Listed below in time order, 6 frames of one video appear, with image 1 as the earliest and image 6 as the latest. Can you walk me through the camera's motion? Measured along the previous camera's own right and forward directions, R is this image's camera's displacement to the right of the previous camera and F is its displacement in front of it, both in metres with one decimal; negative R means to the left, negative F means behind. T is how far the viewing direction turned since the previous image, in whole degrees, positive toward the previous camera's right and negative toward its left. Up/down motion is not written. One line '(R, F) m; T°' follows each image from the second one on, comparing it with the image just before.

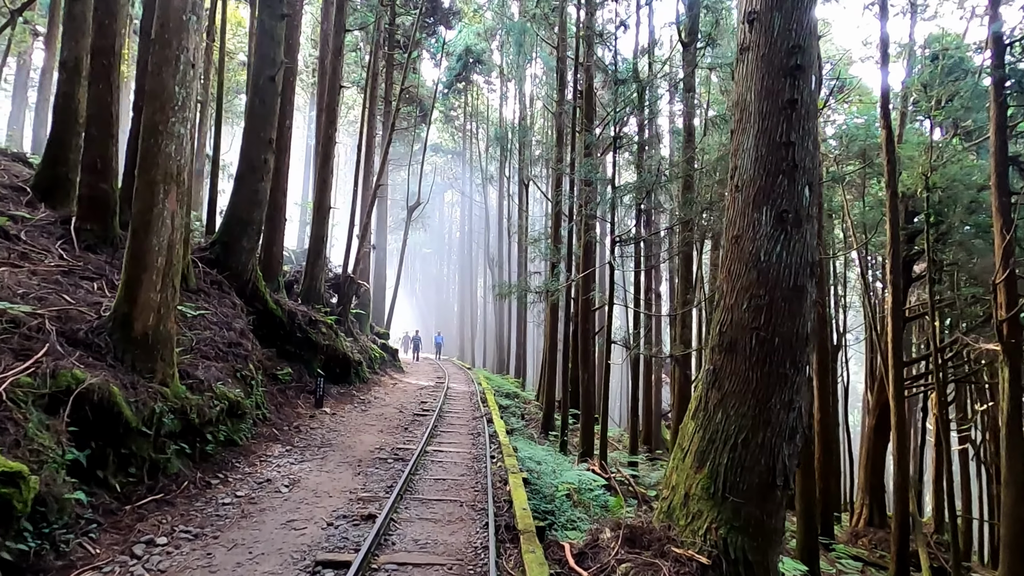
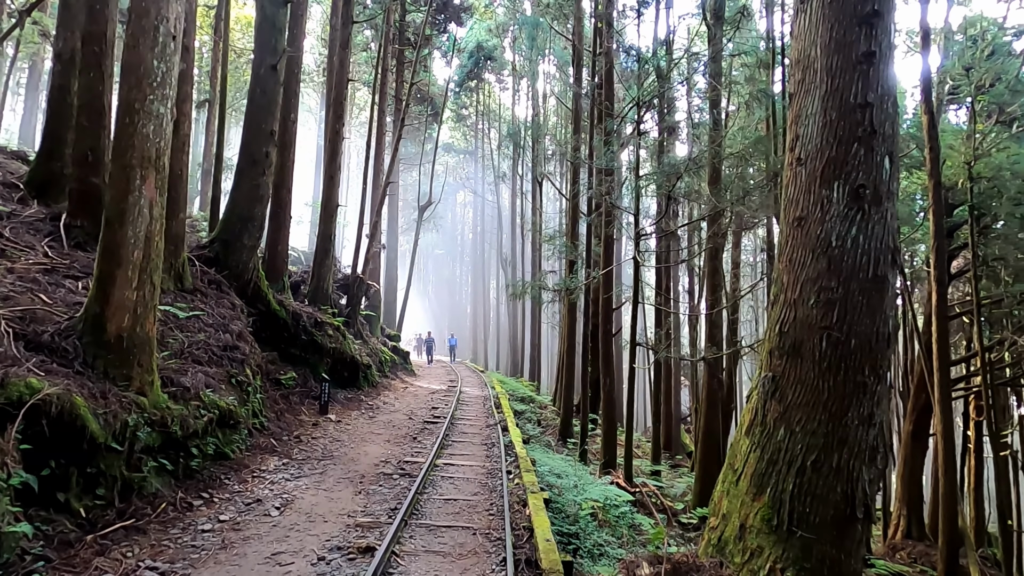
(-0.1, +0.7) m; -1°
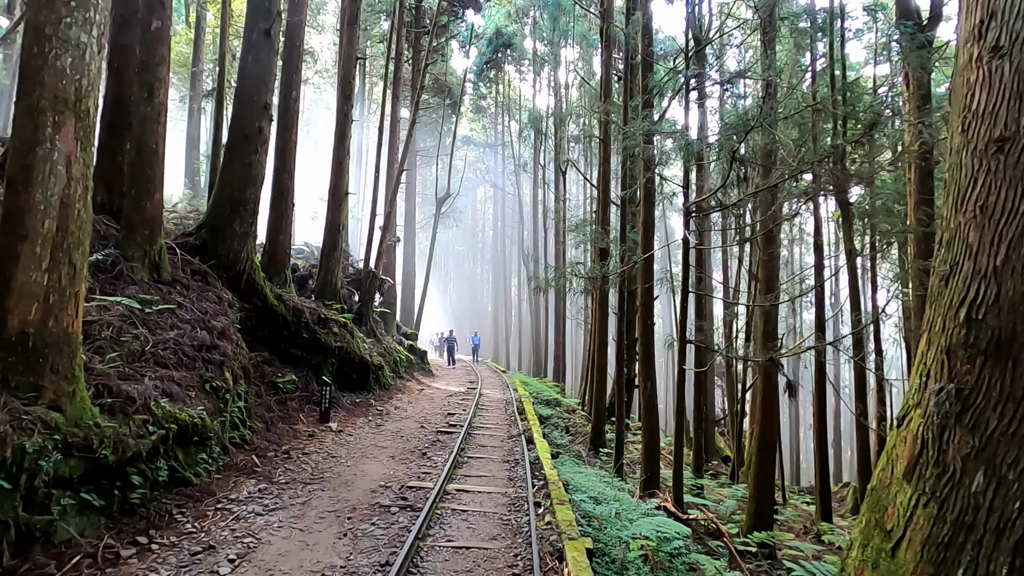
(-0.1, +1.3) m; -2°
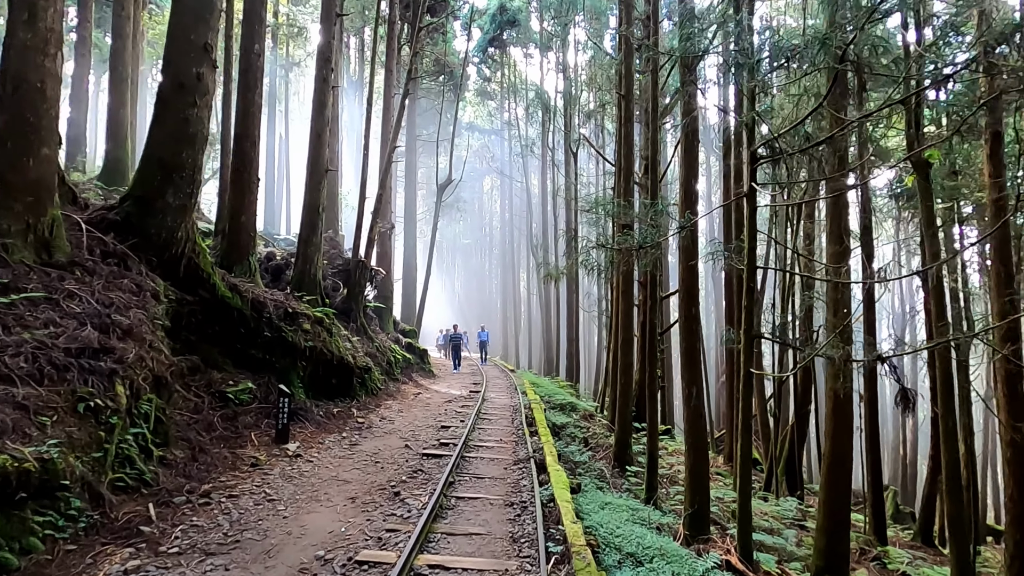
(+0.1, +1.9) m; -1°
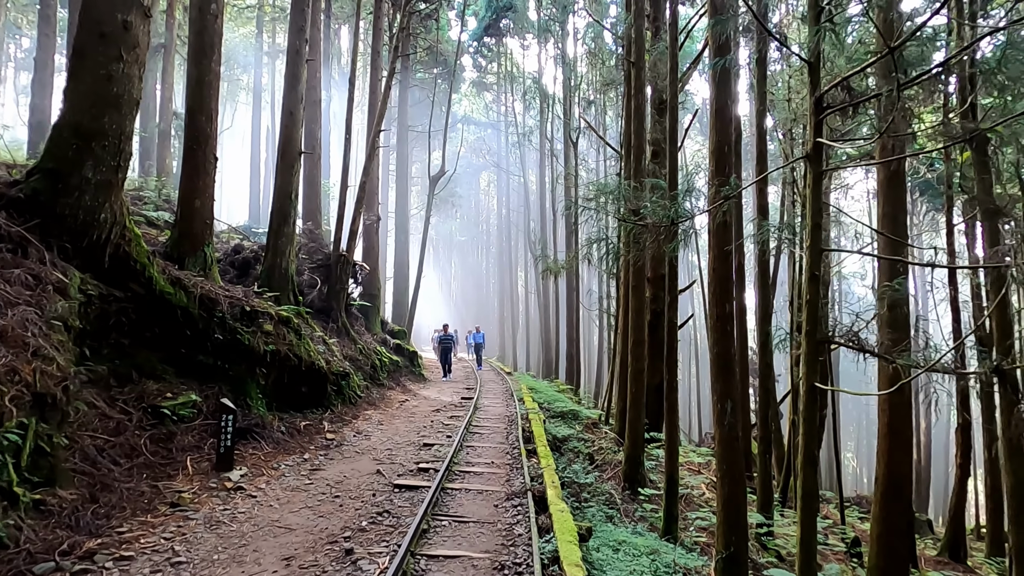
(+0.1, +1.2) m; 0°
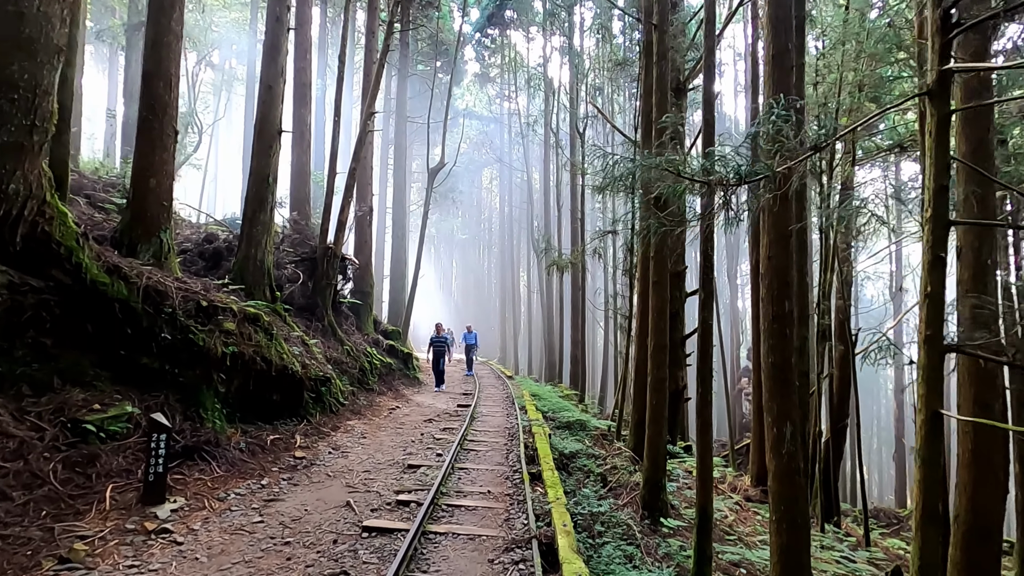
(0.0, +1.1) m; 0°
